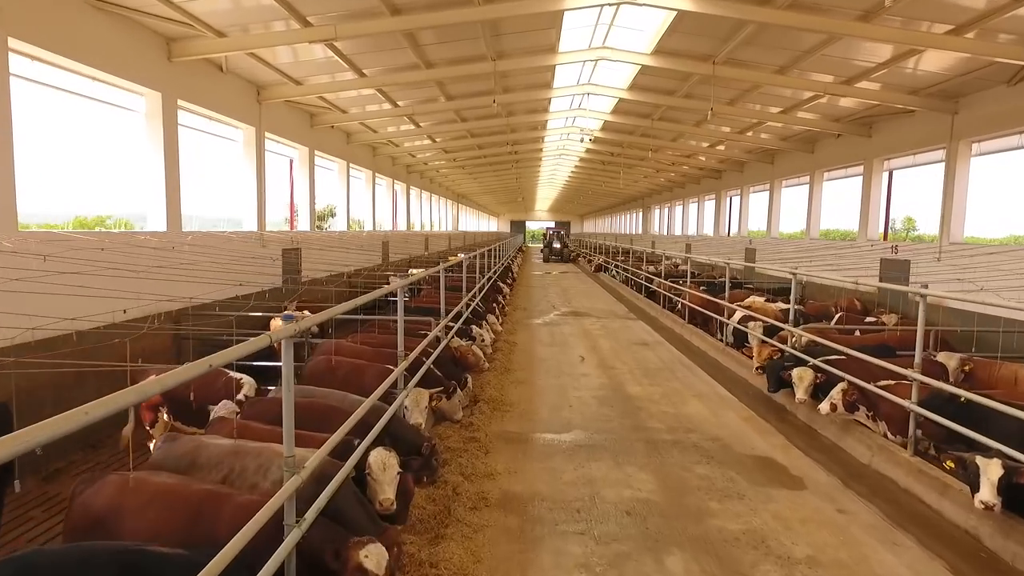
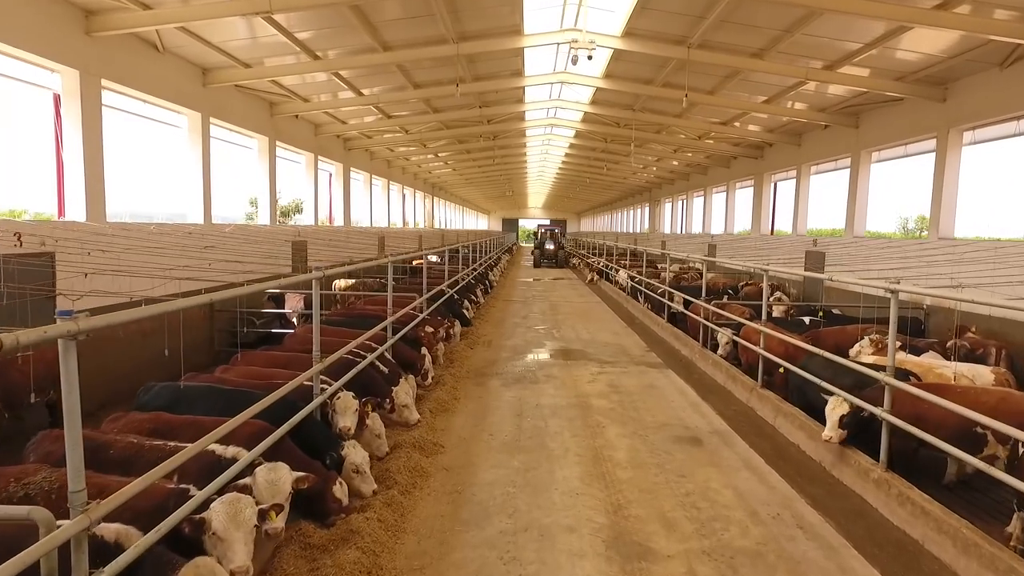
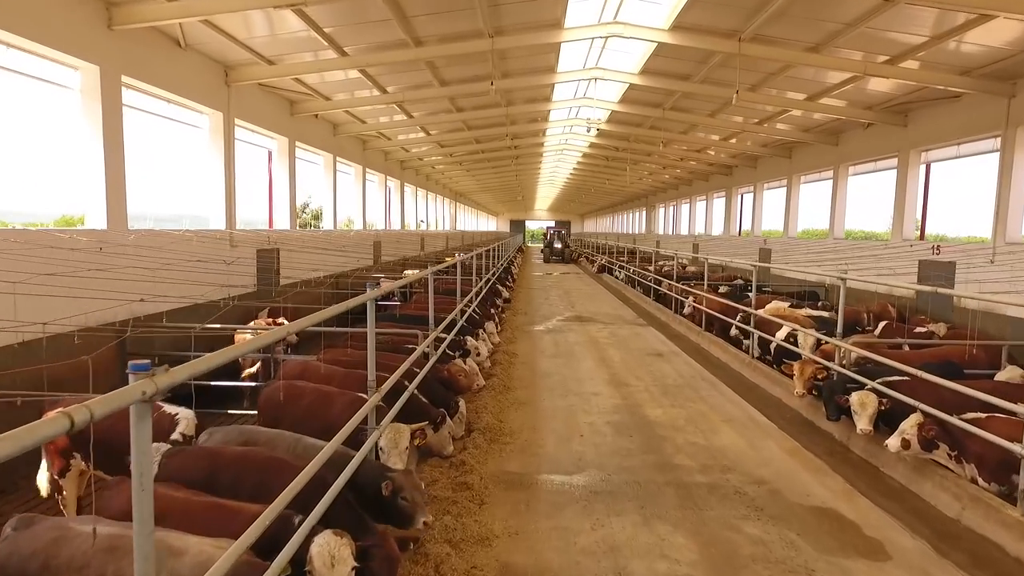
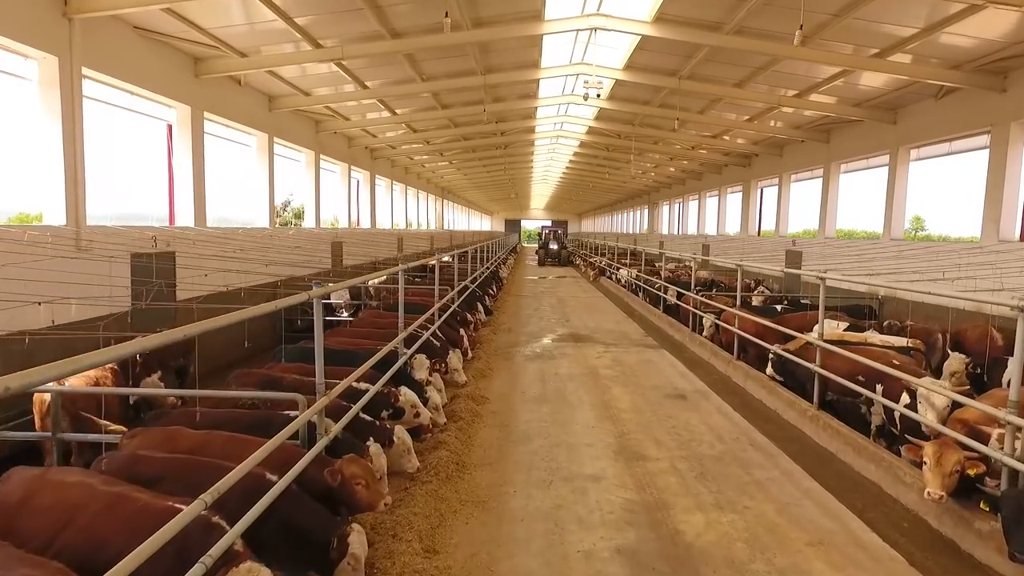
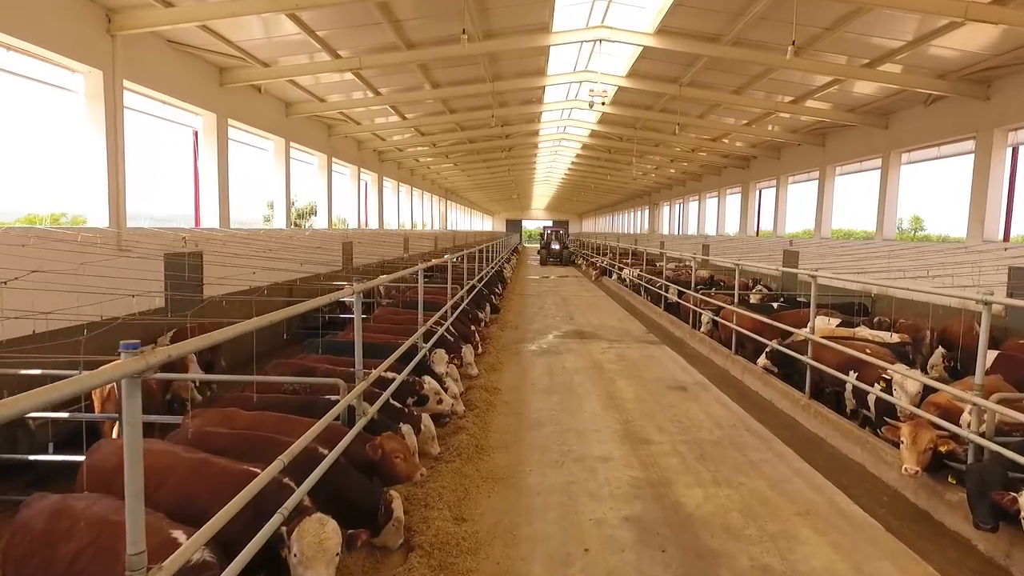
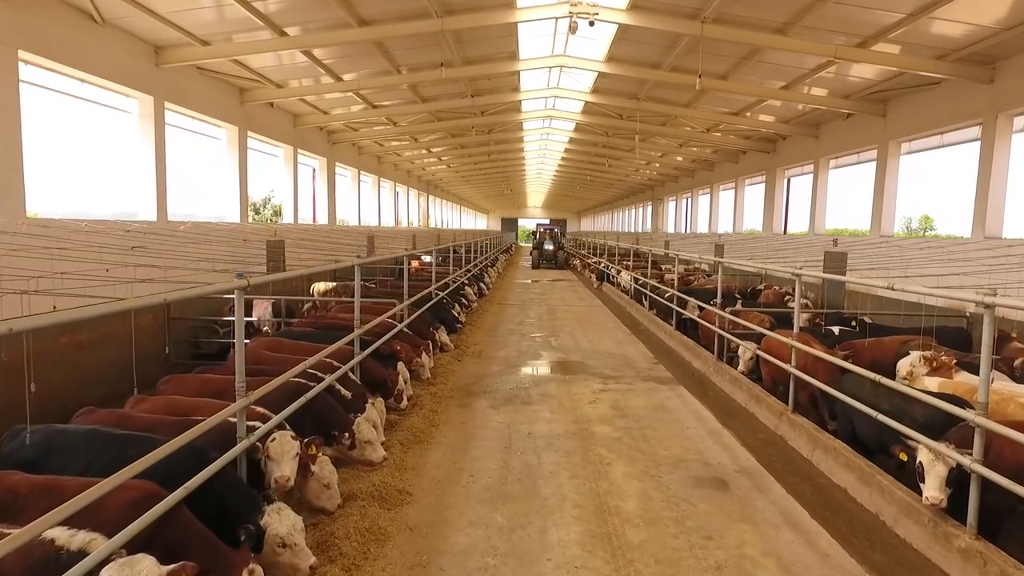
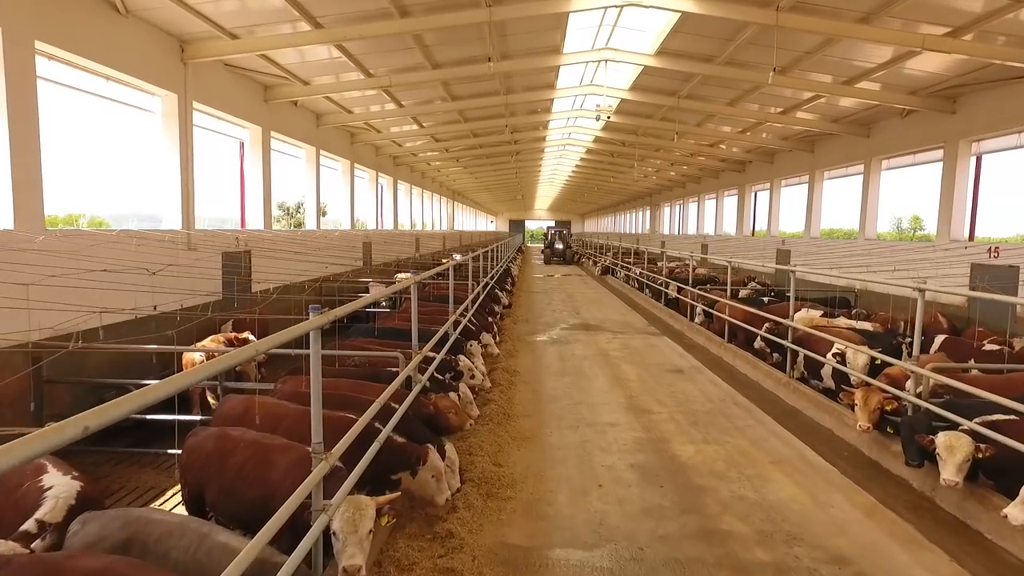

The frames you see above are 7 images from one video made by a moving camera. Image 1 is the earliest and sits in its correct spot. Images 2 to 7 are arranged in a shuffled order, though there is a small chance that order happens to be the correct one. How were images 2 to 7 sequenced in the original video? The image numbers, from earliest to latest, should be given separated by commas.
3, 7, 5, 4, 2, 6
